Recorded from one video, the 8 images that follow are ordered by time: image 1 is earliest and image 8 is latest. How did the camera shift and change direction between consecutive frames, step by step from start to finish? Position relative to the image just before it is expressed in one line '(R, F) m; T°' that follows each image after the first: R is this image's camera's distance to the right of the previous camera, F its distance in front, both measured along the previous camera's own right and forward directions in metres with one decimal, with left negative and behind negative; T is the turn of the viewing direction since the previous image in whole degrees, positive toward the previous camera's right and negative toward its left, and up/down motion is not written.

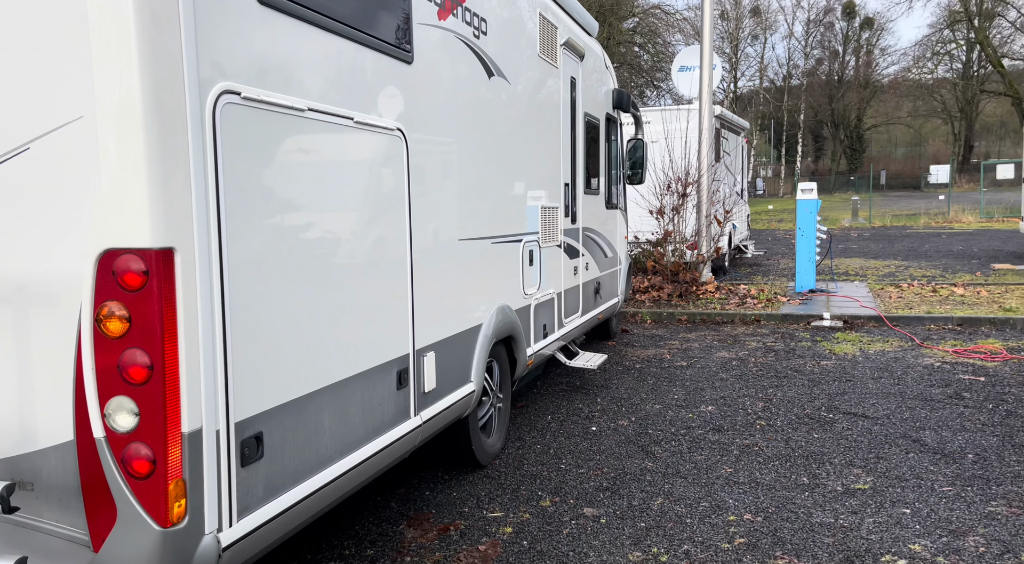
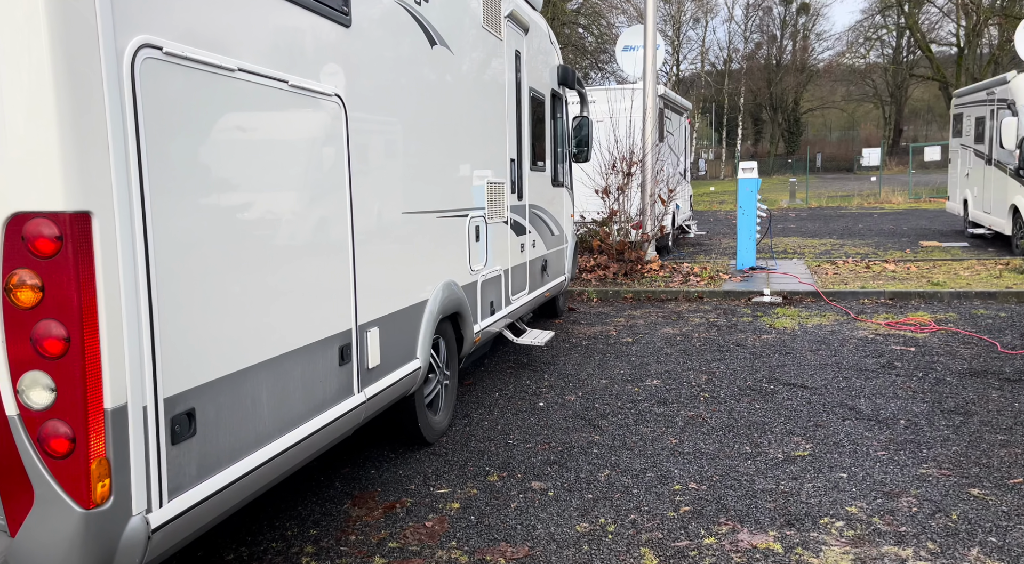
(0.0, 0.0) m; +3°
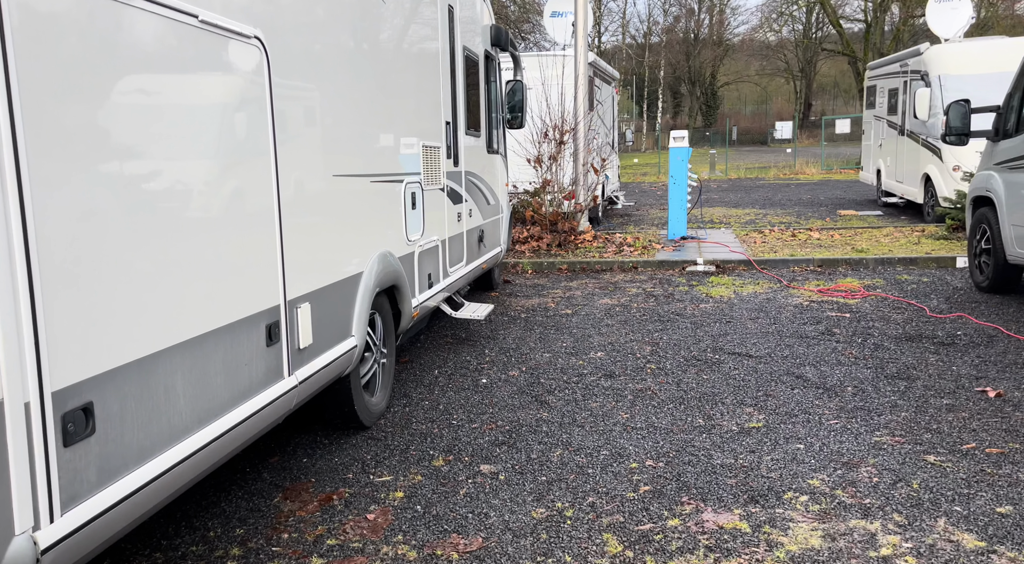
(-0.1, +0.3) m; +5°
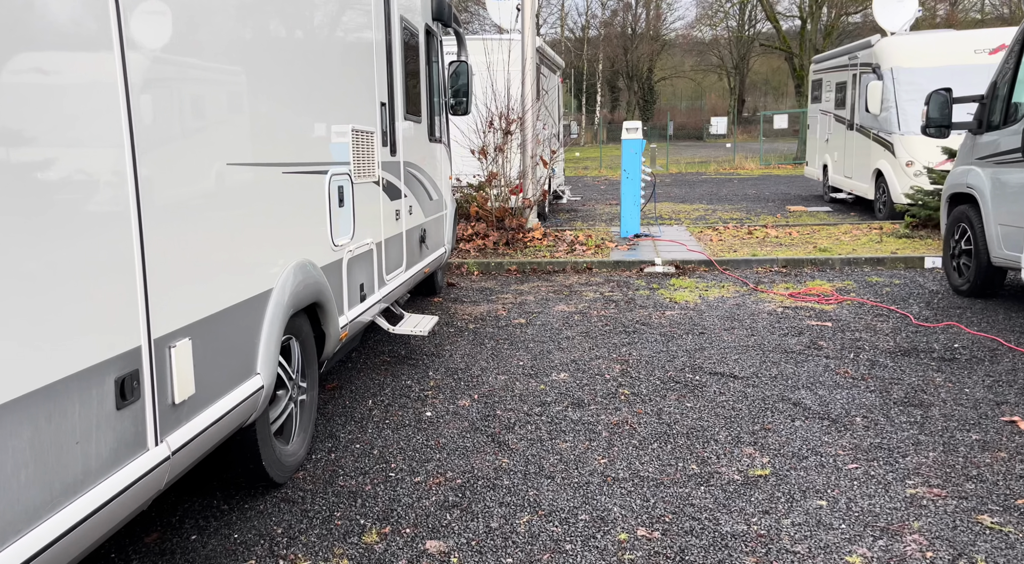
(-0.1, +0.9) m; +4°
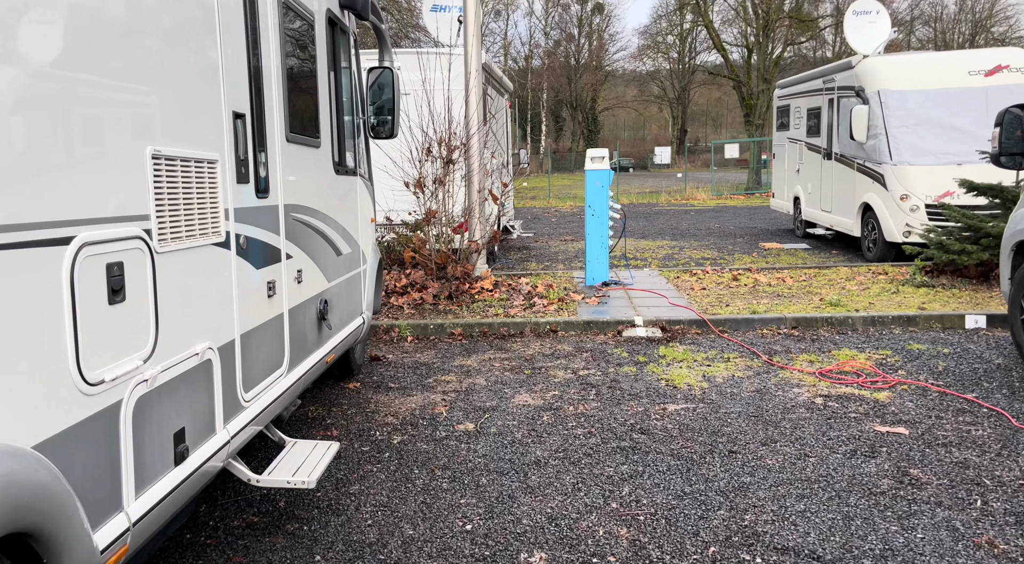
(0.0, +2.1) m; +3°
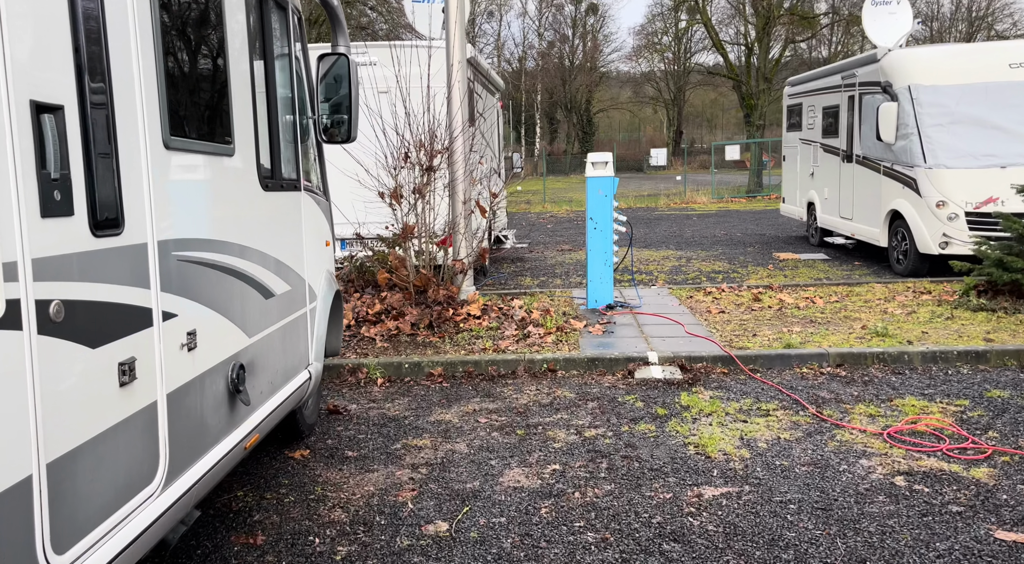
(0.0, +1.3) m; 0°
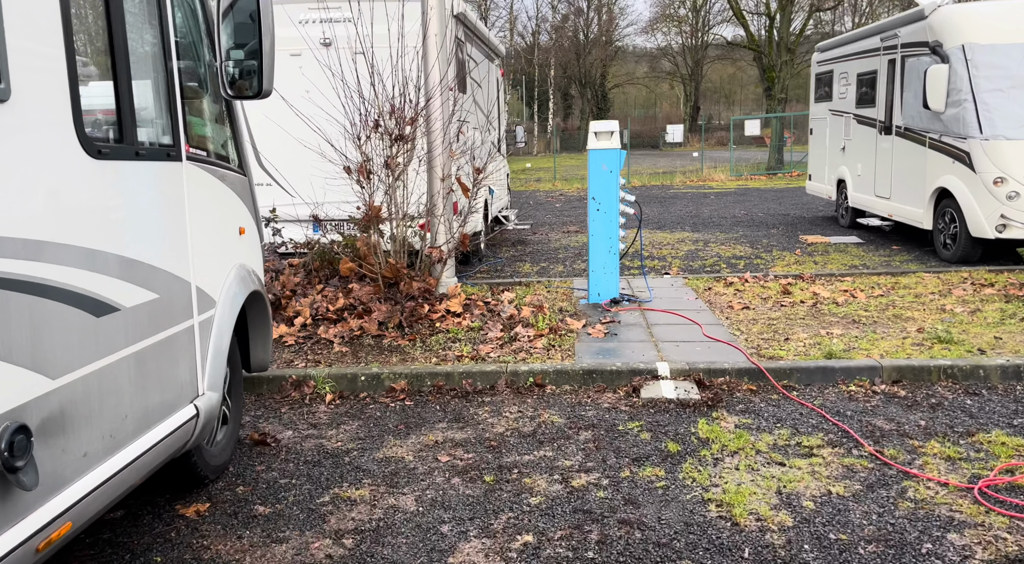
(+0.2, +1.3) m; -1°
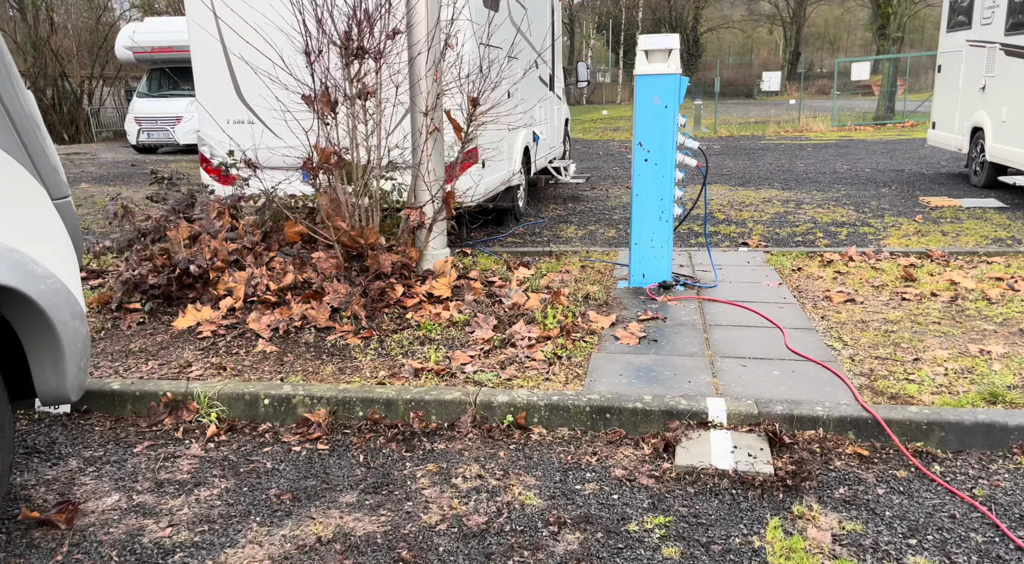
(+0.5, +2.0) m; -6°
